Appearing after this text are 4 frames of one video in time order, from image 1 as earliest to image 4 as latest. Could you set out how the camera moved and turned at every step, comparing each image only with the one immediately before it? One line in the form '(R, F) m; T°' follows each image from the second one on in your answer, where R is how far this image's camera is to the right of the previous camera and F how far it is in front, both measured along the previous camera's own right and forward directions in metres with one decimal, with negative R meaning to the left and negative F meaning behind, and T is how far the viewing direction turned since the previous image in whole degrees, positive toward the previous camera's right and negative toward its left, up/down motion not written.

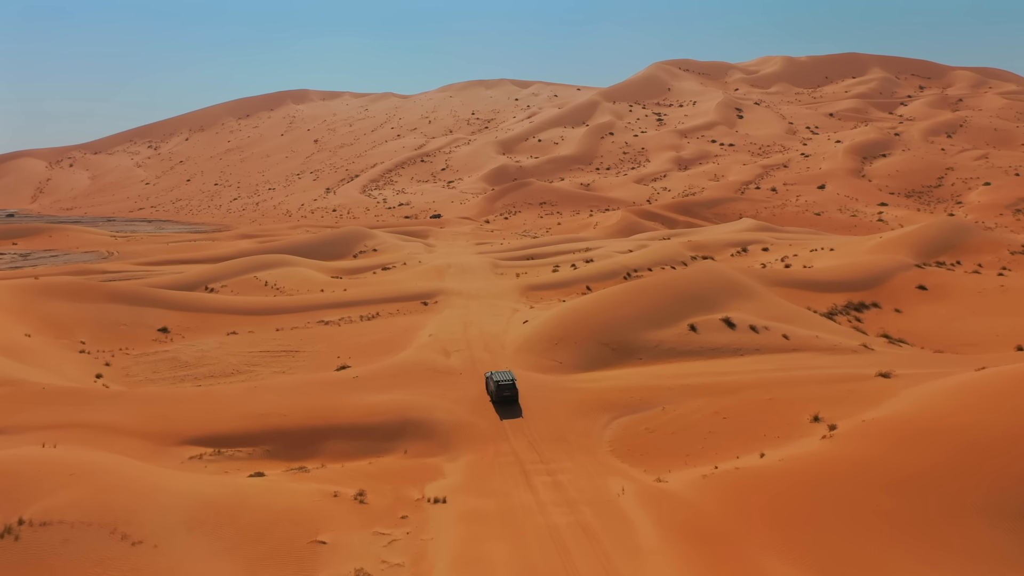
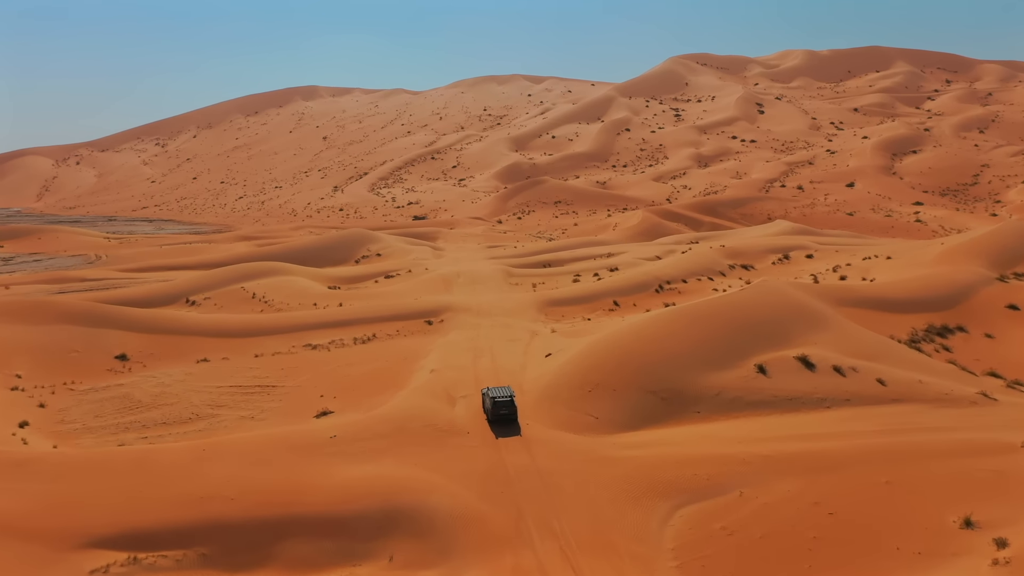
(-0.2, +3.4) m; -1°
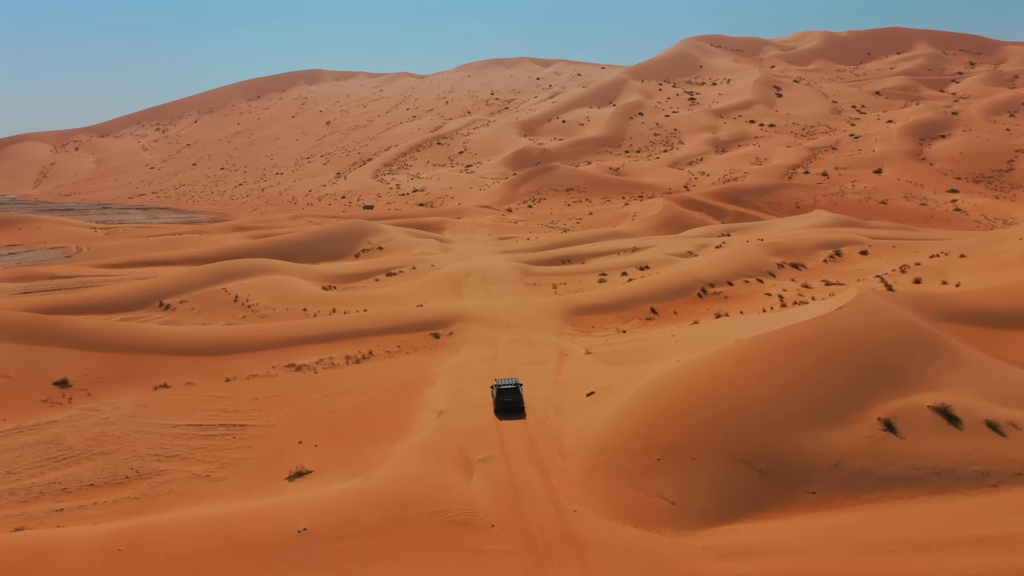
(-0.5, +3.5) m; -1°
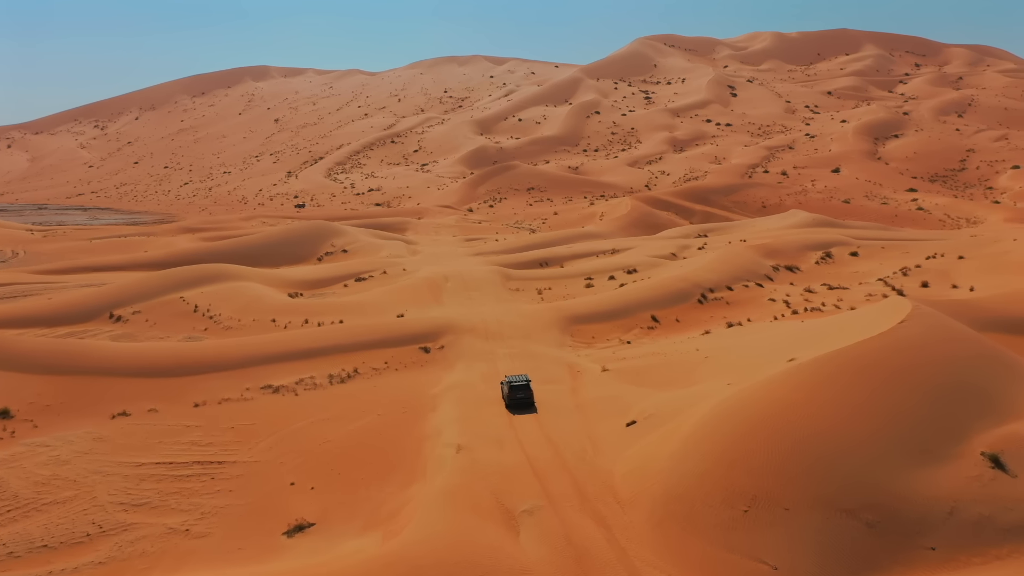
(-1.3, +1.7) m; +4°
